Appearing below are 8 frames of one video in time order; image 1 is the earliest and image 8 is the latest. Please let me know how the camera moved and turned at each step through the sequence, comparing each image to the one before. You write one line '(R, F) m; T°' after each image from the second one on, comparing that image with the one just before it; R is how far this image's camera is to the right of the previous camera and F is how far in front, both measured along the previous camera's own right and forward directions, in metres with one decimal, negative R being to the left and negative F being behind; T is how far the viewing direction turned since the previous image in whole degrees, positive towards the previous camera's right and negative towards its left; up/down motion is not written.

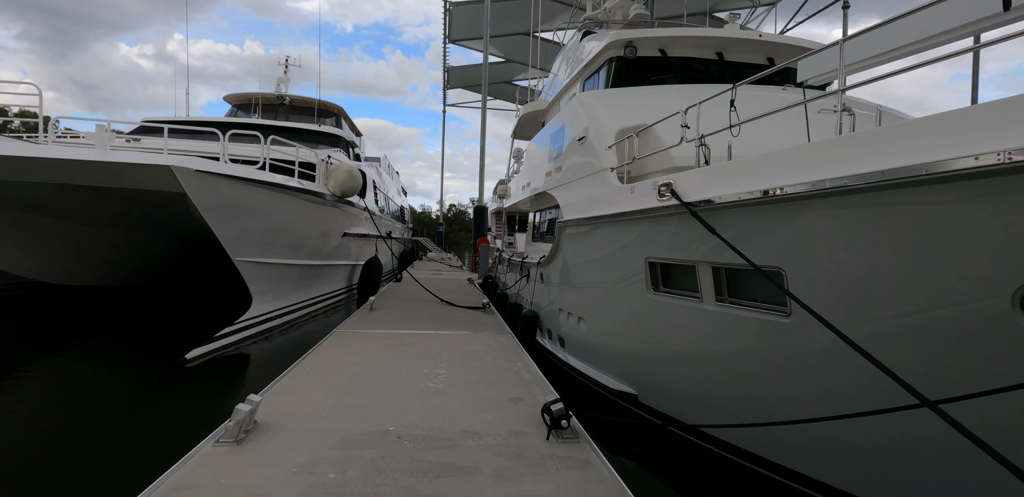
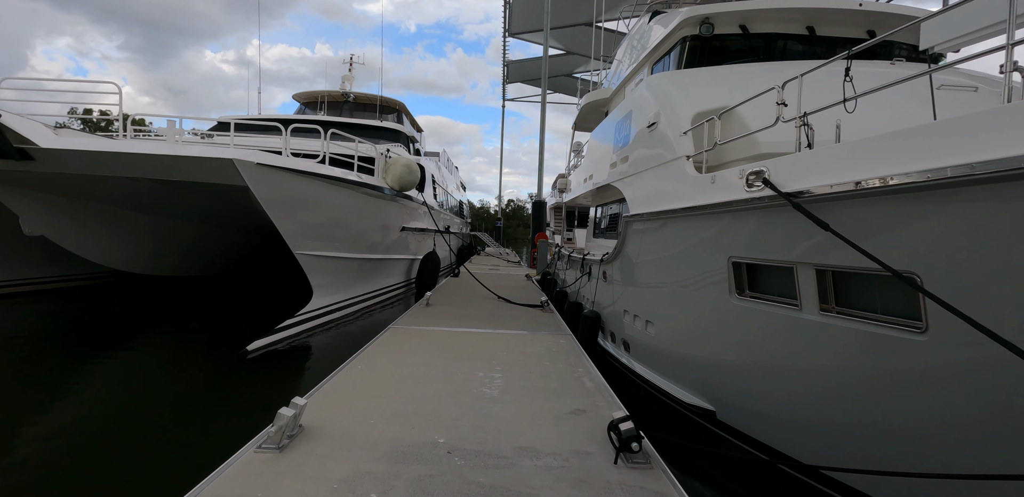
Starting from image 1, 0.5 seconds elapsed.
(0.0, +0.2) m; -8°
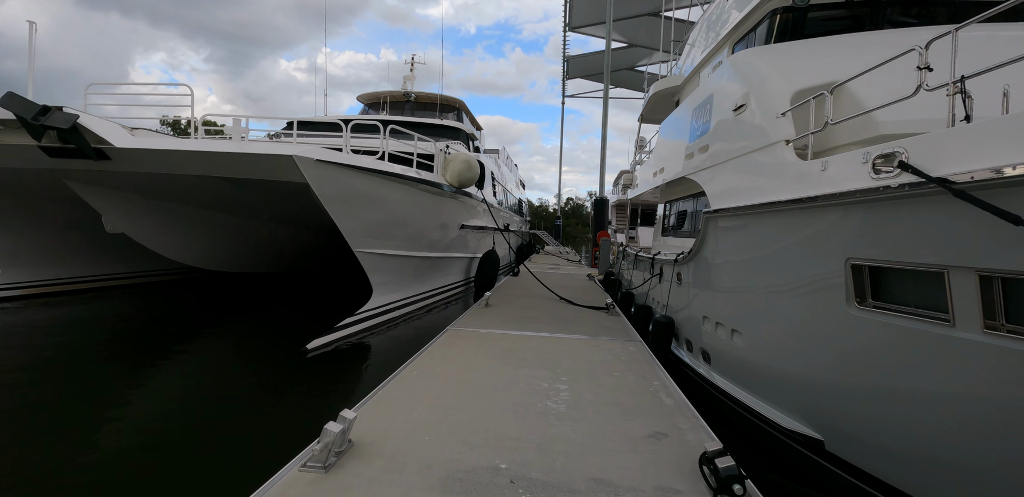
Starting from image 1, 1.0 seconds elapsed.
(-0.1, +0.2) m; -8°
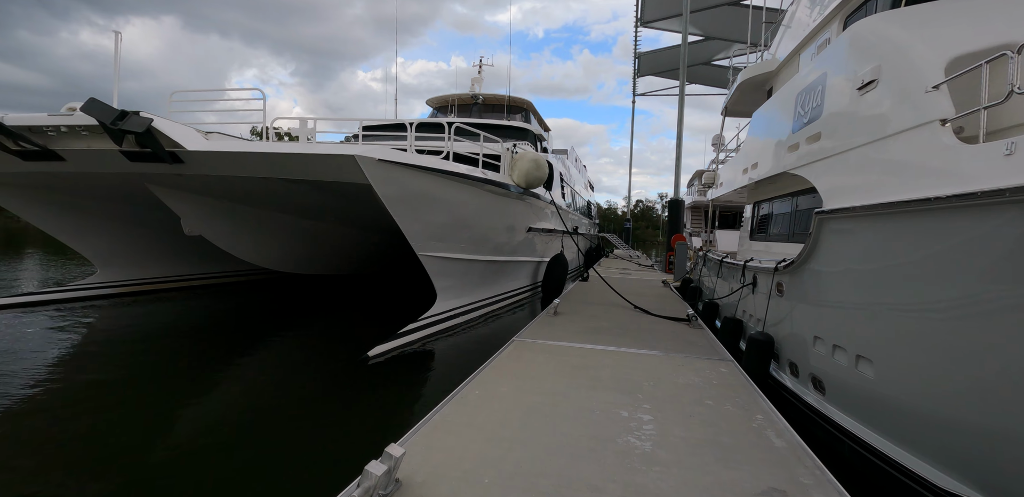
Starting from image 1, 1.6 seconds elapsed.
(0.0, +0.3) m; -9°
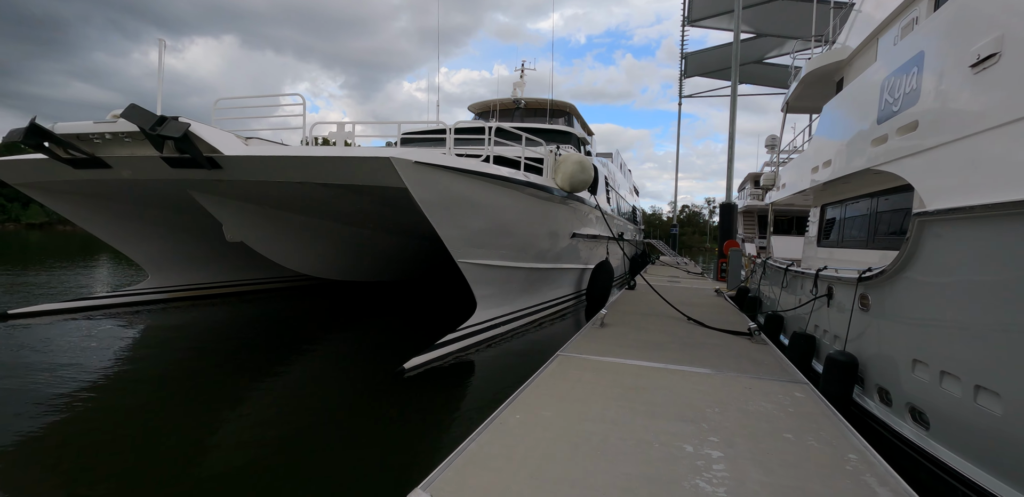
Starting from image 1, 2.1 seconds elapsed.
(0.0, +0.2) m; -5°
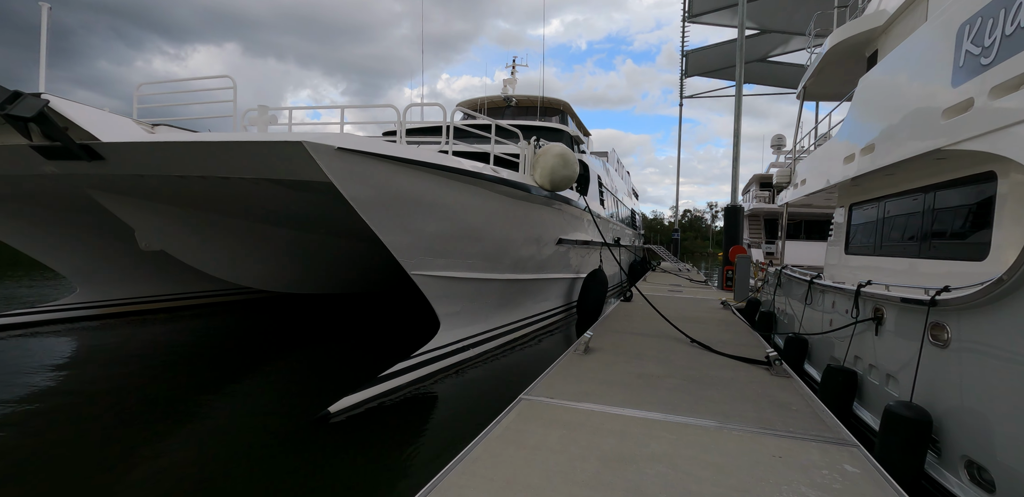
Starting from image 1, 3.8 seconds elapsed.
(+0.3, +0.8) m; 0°
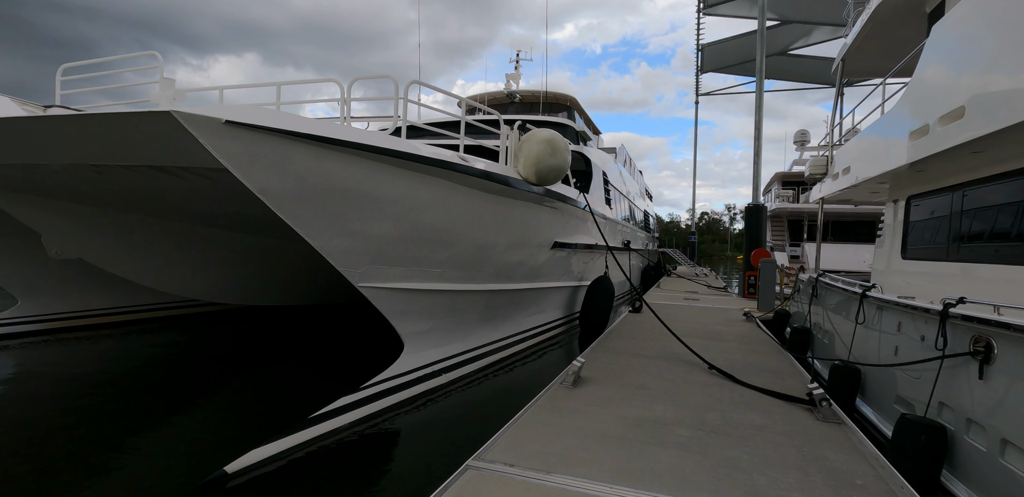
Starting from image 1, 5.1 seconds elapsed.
(+0.3, +0.7) m; -2°
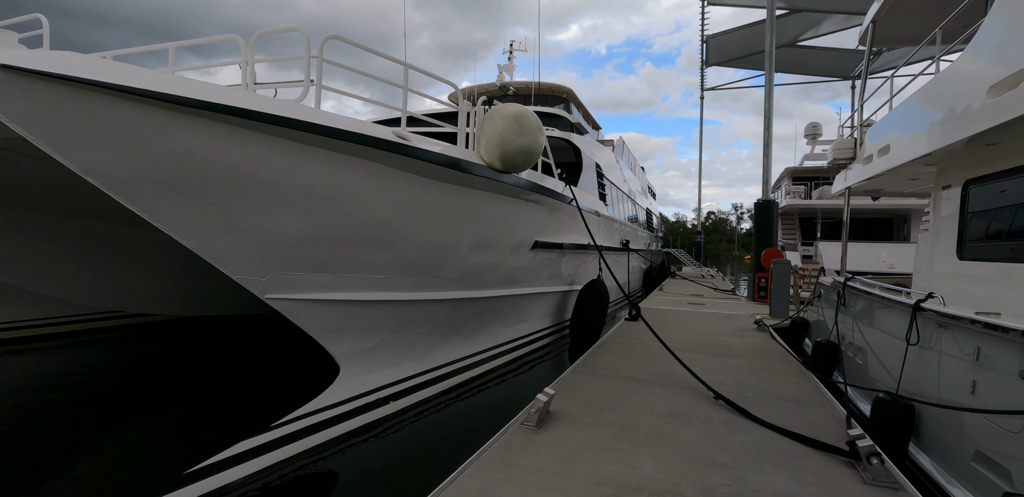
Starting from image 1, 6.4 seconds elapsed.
(+0.3, +0.7) m; -1°
